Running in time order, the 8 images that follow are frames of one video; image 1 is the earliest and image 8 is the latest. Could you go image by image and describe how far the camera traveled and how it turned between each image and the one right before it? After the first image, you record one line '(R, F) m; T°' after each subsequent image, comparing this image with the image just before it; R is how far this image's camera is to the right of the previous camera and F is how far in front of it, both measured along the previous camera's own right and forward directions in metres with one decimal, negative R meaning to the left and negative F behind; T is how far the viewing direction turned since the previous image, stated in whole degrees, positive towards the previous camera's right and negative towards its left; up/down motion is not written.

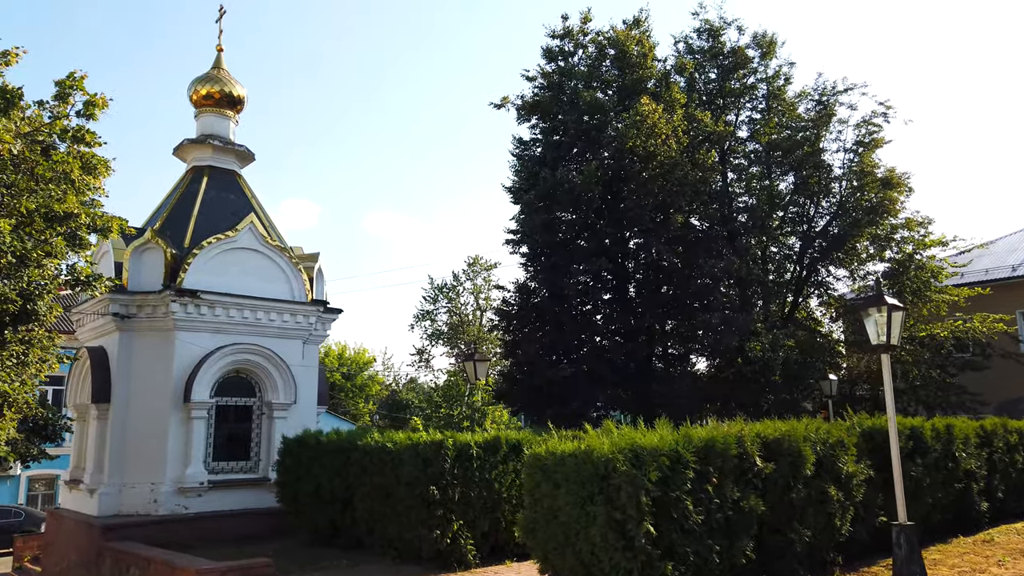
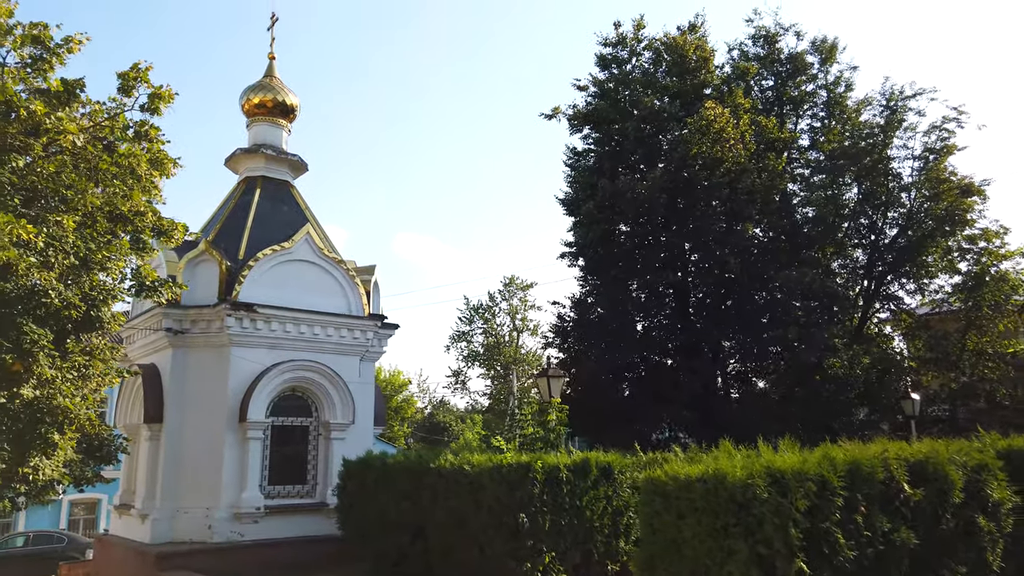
(-0.7, +0.7) m; -2°
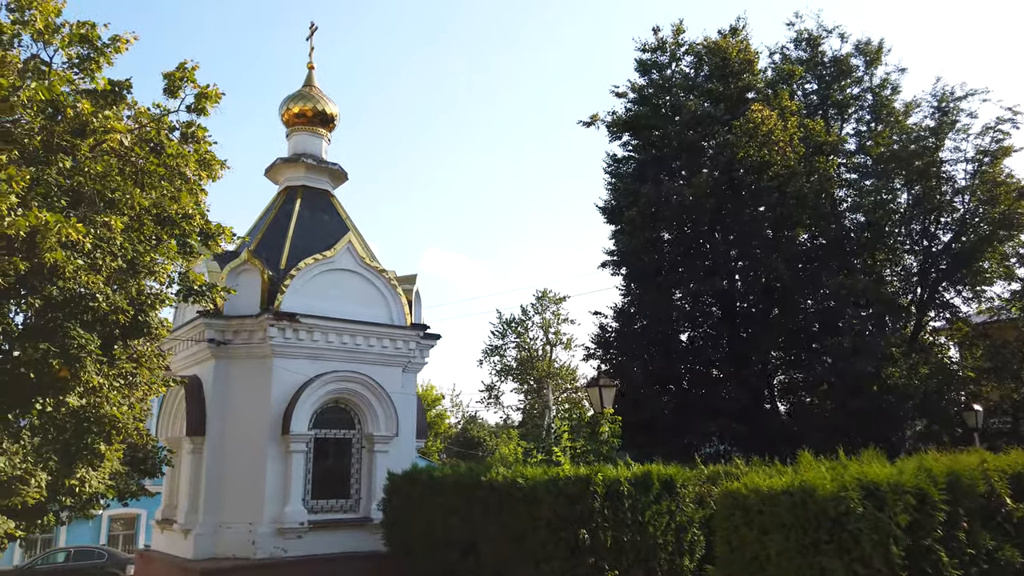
(-0.3, +0.3) m; -2°
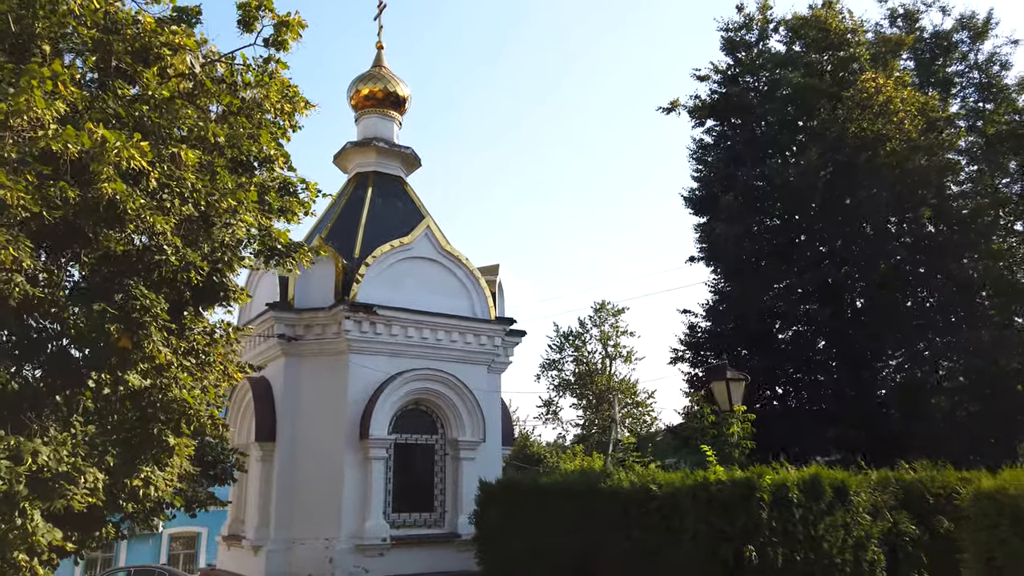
(-0.7, +1.2) m; -3°
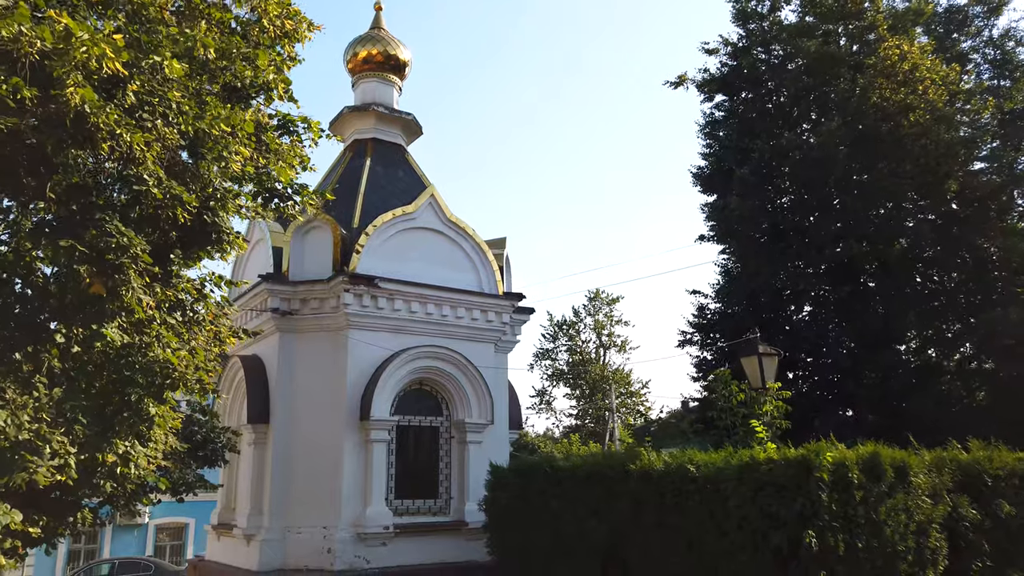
(-0.3, +0.7) m; +1°
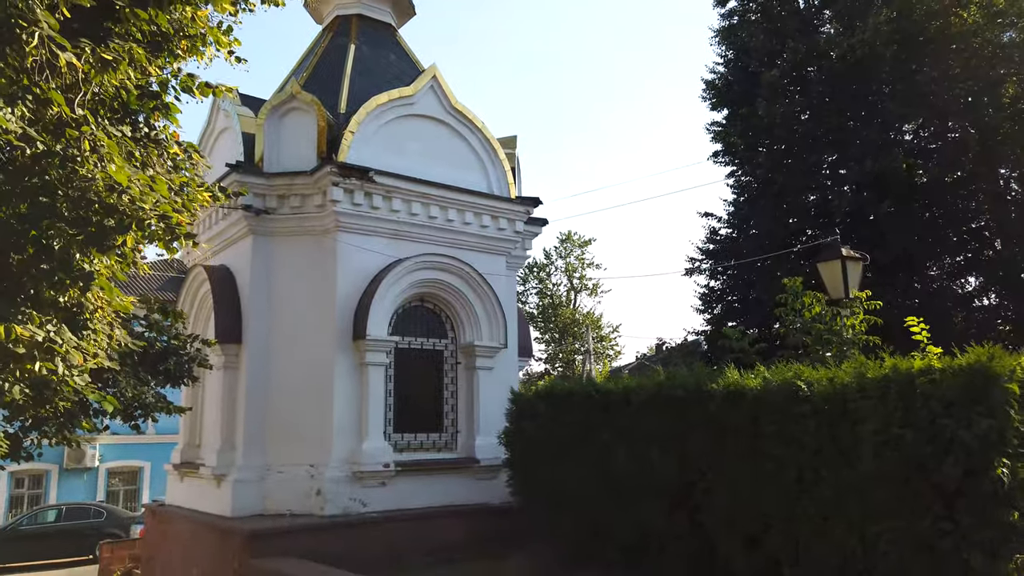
(-0.6, +1.5) m; +3°
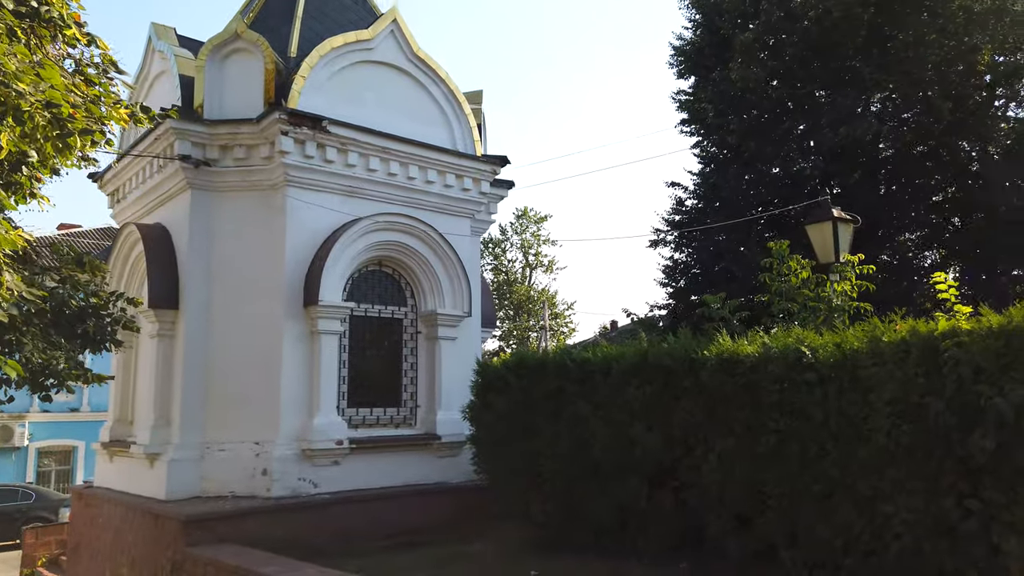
(-0.1, +0.6) m; +4°
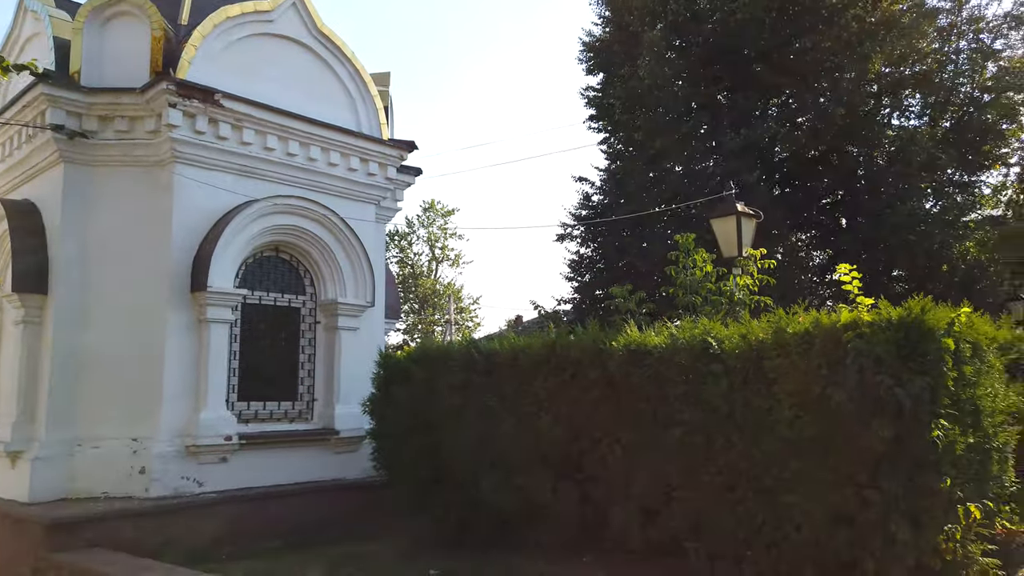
(0.0, +0.2) m; +7°
